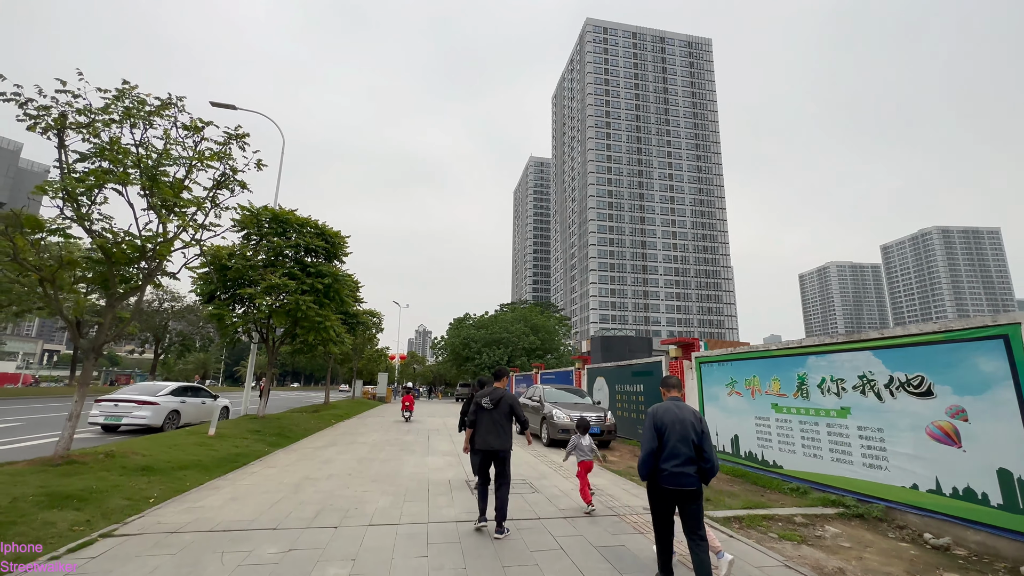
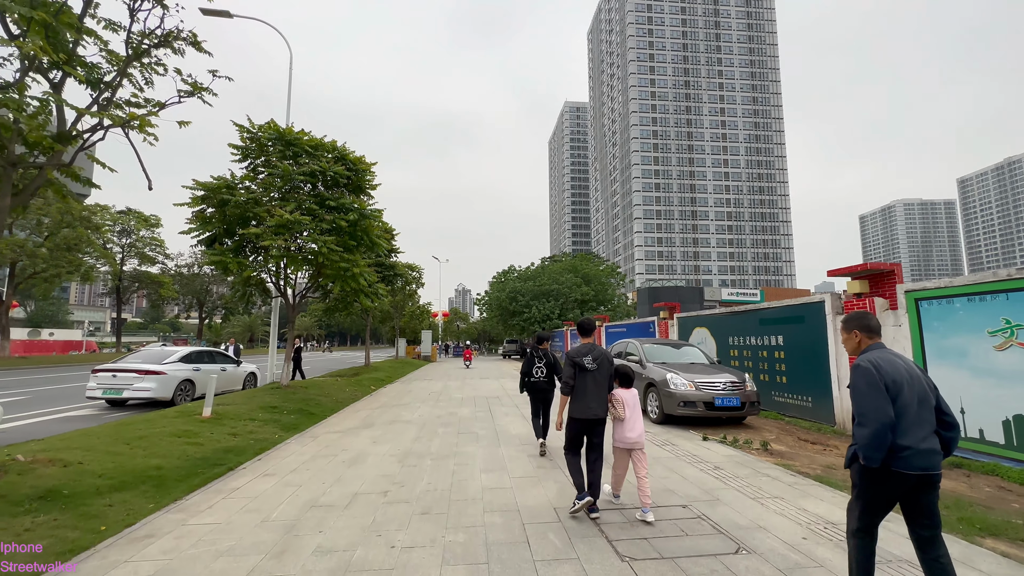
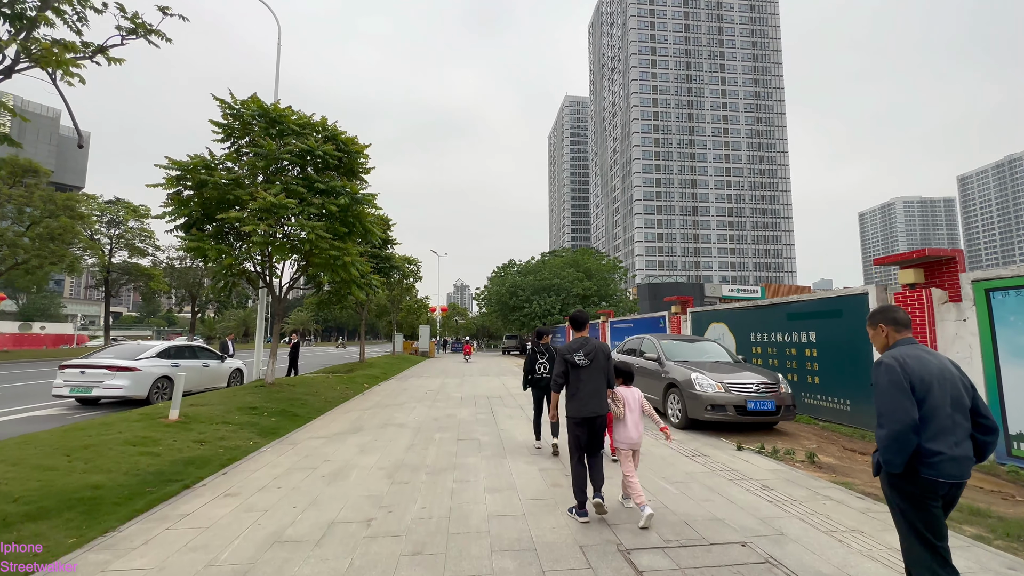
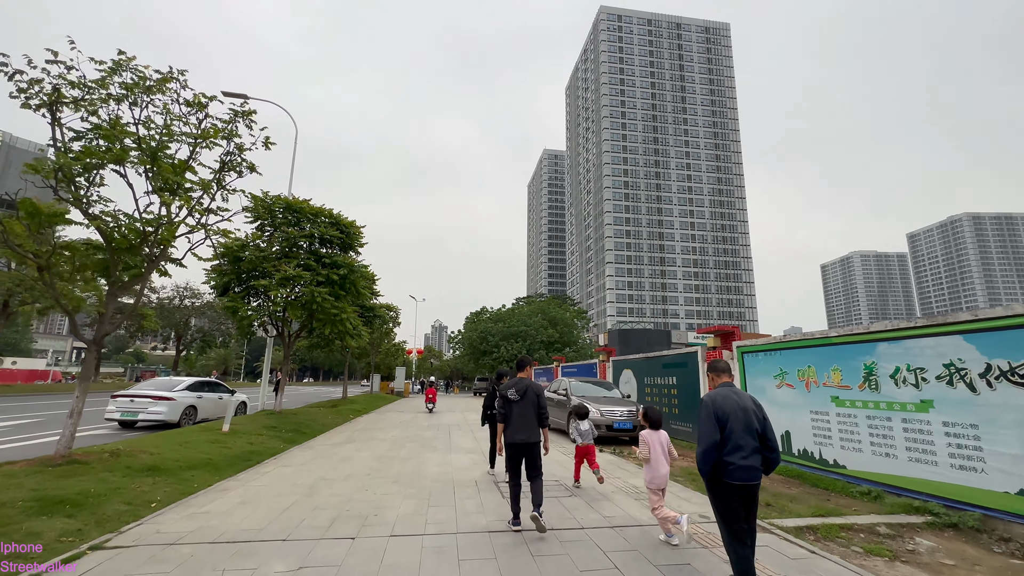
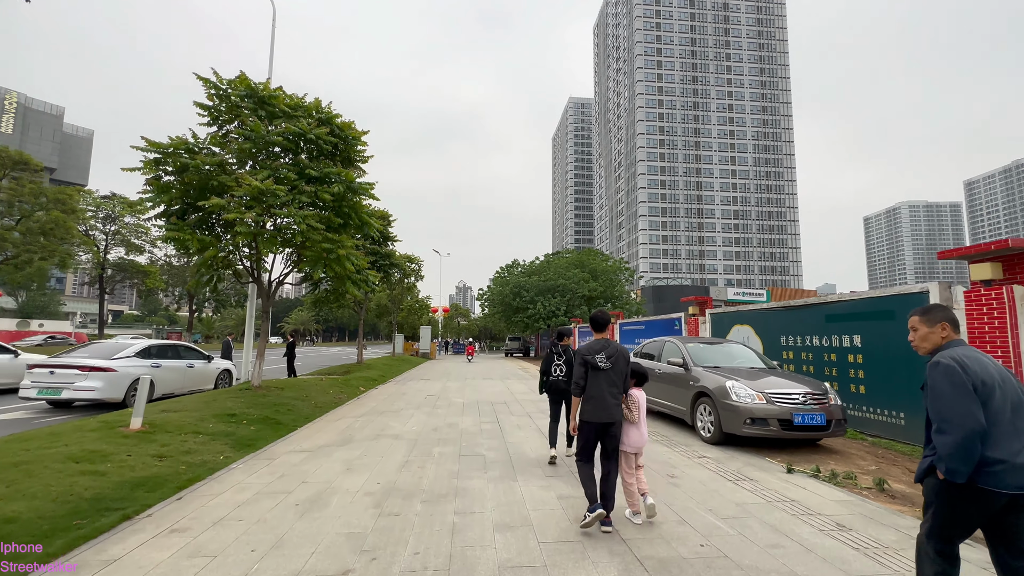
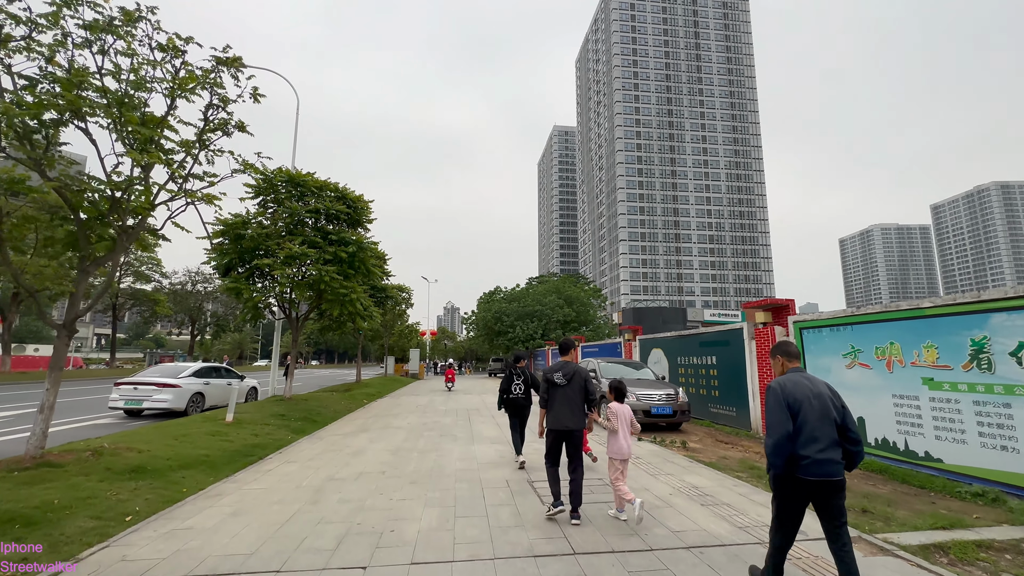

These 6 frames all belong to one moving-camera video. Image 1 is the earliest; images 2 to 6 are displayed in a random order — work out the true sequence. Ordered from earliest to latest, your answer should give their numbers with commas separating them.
4, 6, 2, 3, 5
